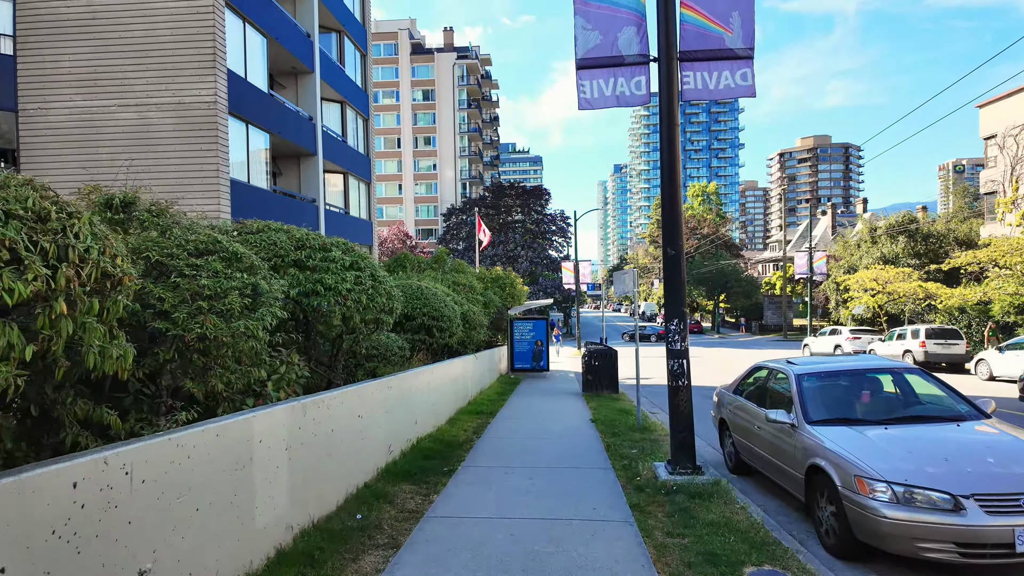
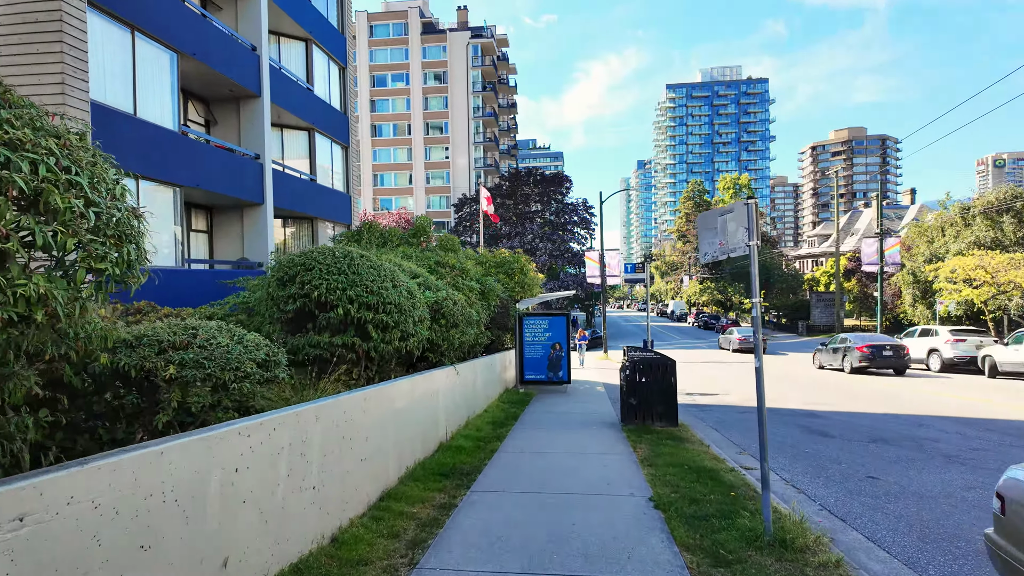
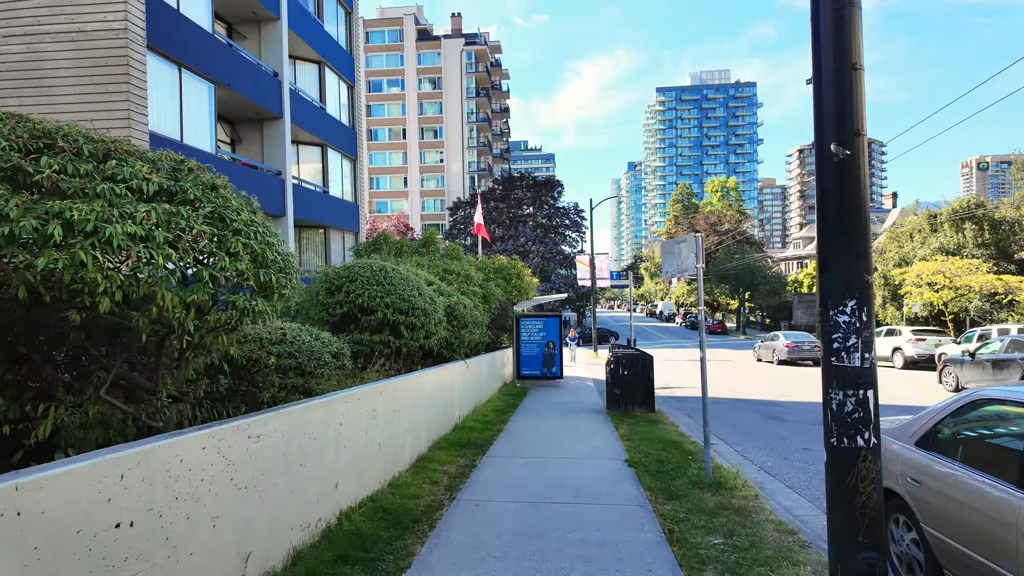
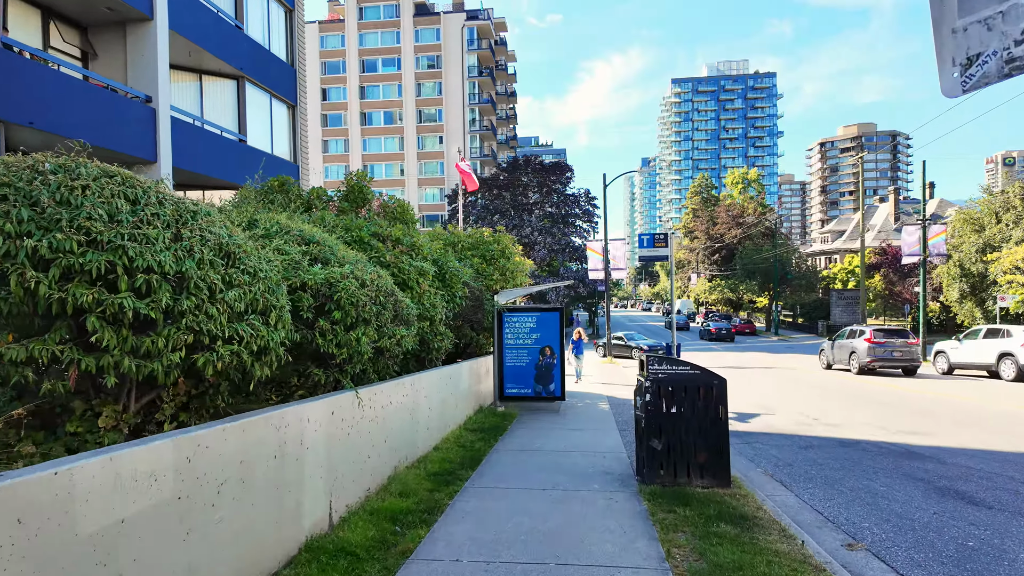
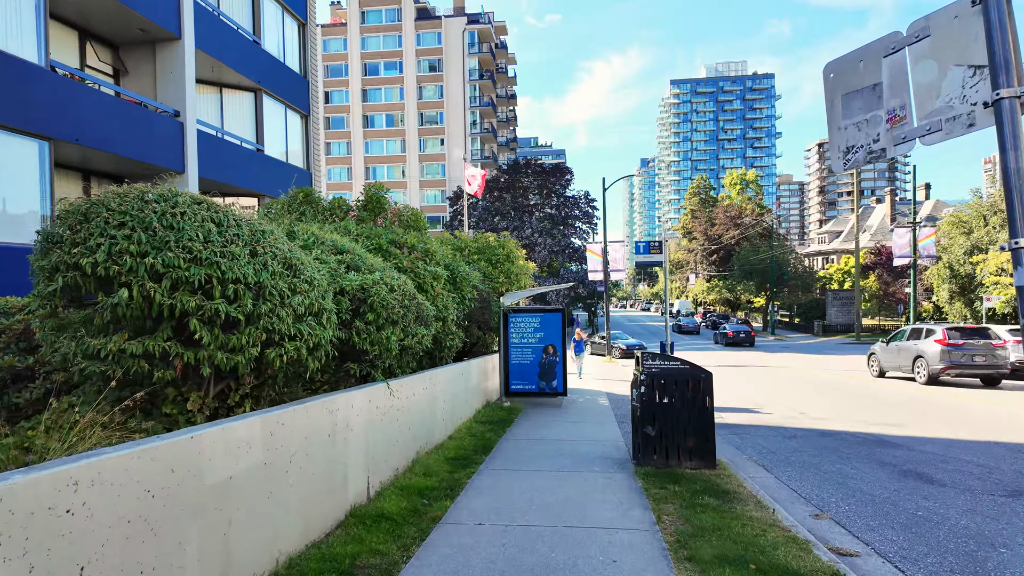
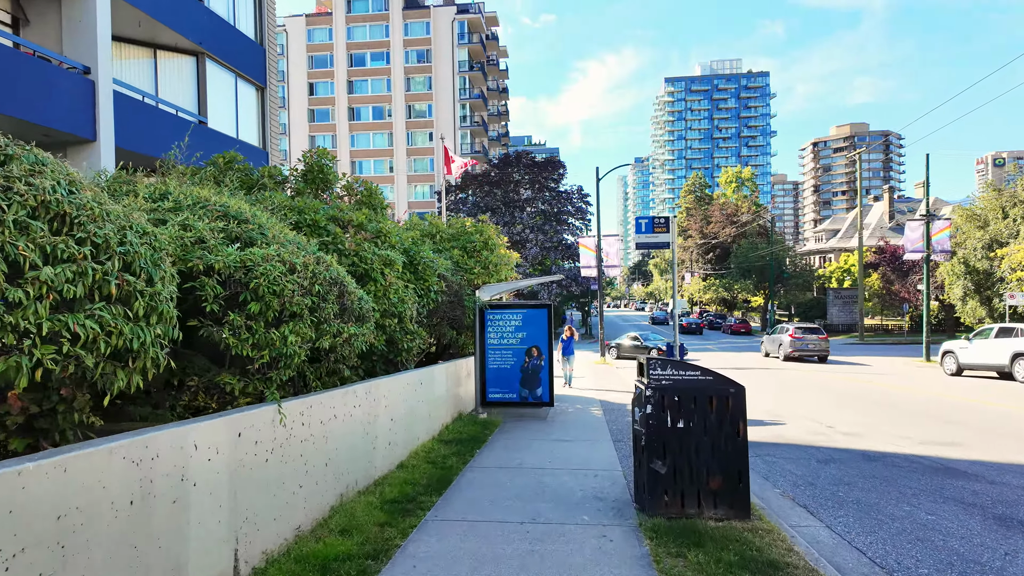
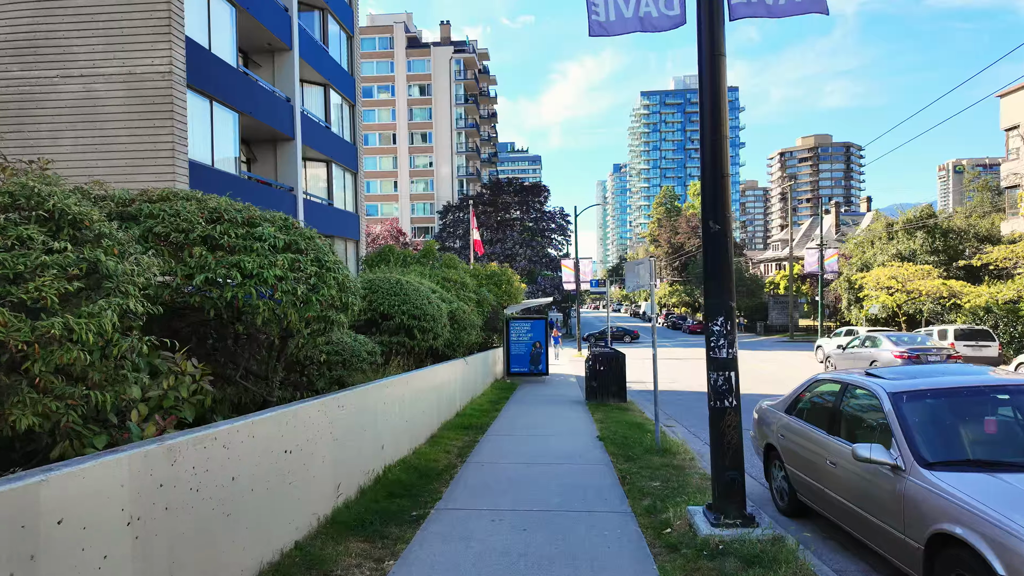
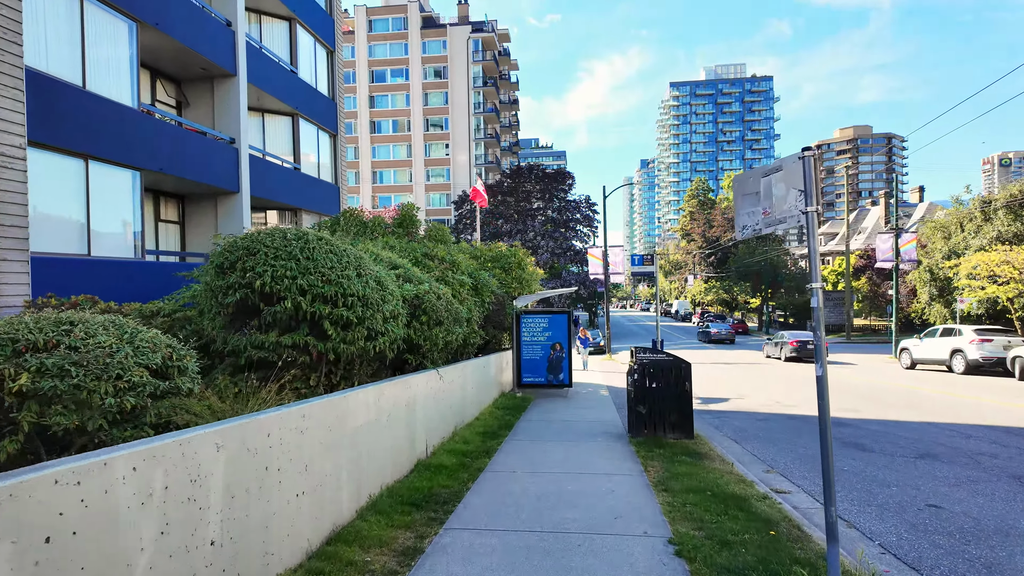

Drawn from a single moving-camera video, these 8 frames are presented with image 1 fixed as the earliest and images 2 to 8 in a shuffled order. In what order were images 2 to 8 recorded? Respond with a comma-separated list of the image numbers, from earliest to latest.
7, 3, 2, 8, 5, 4, 6
